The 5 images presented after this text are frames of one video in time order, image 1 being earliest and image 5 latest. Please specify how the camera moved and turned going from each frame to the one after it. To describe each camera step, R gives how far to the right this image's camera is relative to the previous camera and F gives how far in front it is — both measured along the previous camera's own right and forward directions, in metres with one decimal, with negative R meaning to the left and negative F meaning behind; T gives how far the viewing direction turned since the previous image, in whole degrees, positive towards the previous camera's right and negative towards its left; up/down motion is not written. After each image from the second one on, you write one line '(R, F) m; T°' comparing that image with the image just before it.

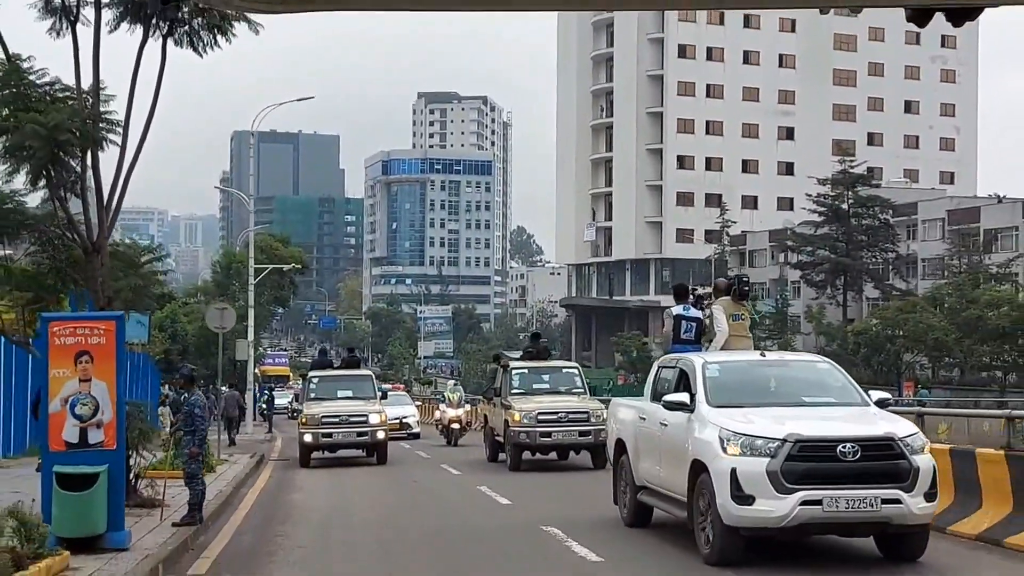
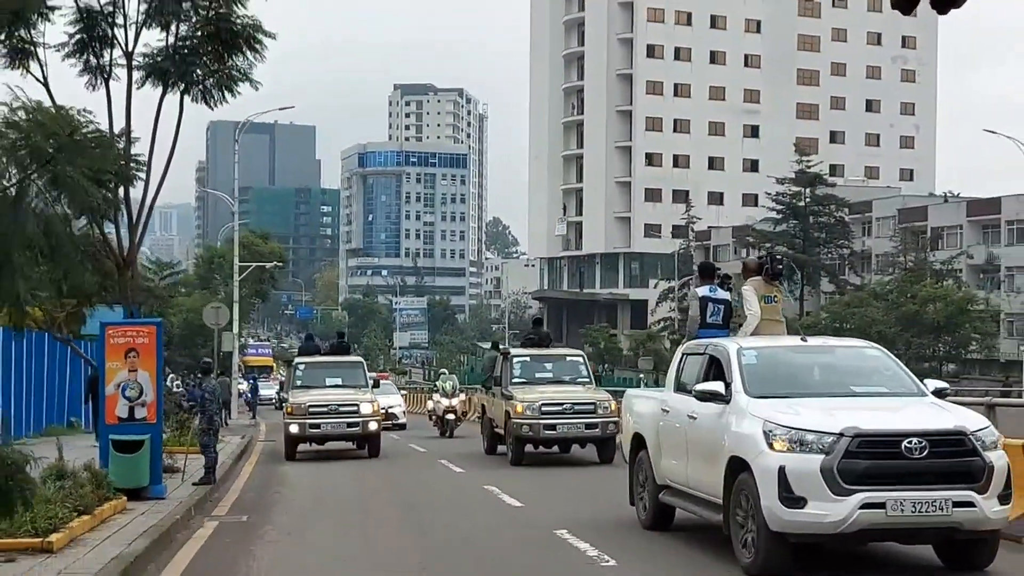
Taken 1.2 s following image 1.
(-0.3, +1.2) m; +1°
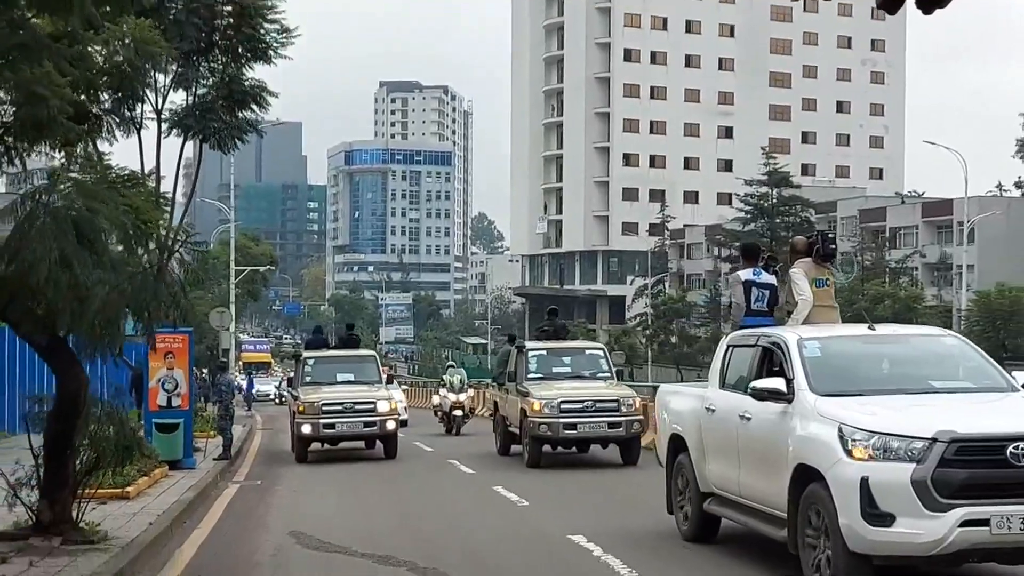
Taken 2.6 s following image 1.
(-0.3, +1.2) m; 0°
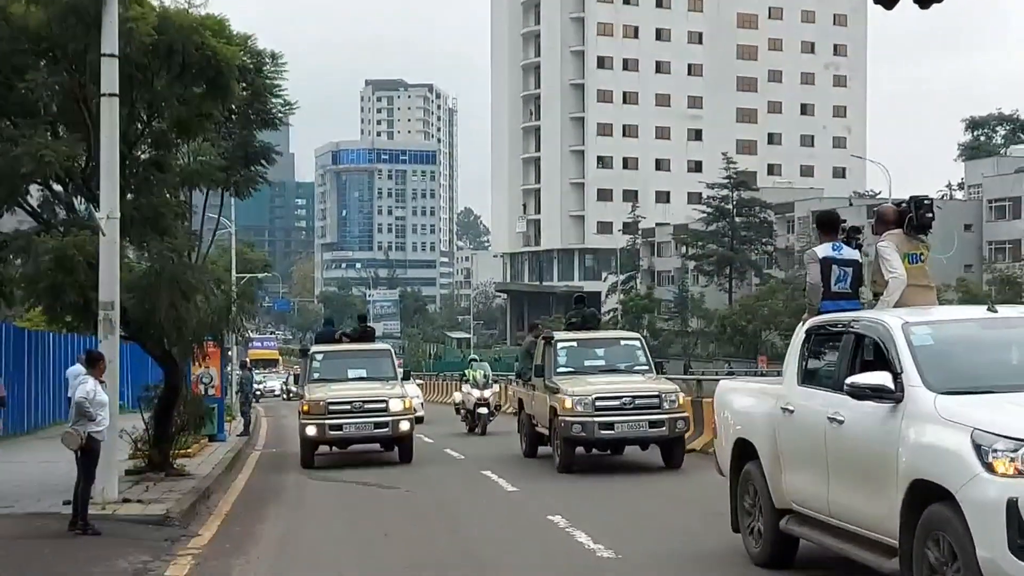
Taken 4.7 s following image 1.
(-0.2, +1.6) m; -1°
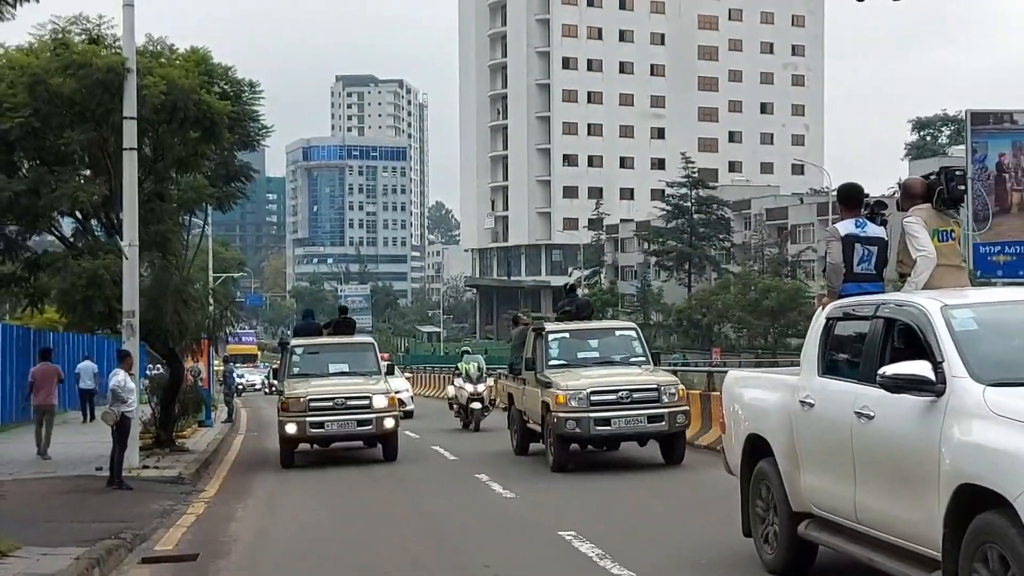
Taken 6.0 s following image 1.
(0.0, +0.8) m; 0°
